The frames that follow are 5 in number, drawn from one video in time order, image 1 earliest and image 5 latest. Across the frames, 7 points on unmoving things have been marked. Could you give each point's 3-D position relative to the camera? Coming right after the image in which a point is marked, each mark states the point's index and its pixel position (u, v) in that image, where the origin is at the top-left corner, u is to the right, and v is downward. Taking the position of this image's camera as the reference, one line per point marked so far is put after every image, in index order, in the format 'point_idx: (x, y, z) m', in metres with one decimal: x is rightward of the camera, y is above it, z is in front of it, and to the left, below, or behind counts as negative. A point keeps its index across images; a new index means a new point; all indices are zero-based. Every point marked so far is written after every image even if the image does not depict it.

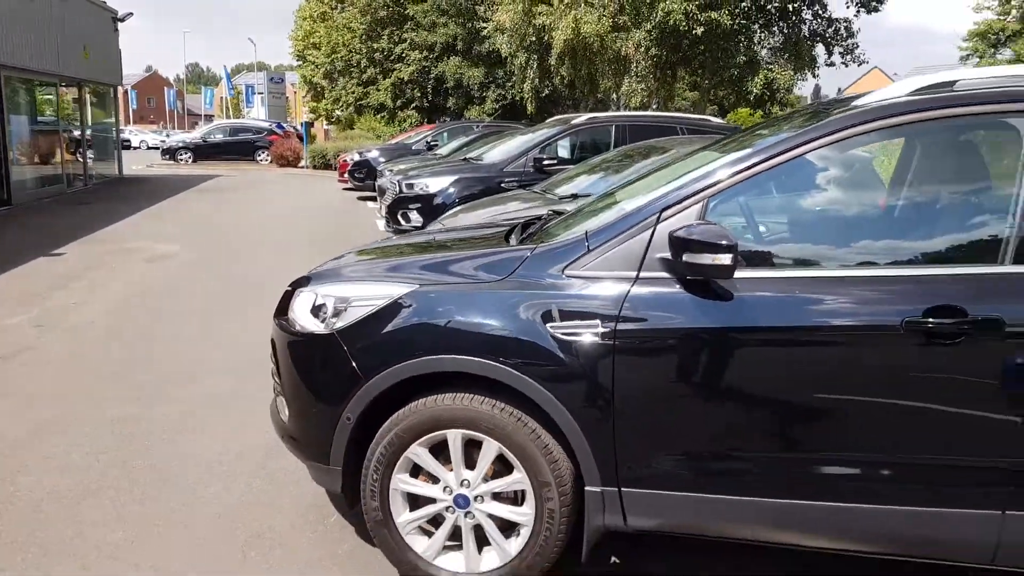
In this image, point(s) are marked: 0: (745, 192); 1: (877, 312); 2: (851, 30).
0: (+0.7, +0.3, +2.5) m
1: (+1.1, -0.1, +2.3) m
2: (+7.6, +5.8, +18.0) m
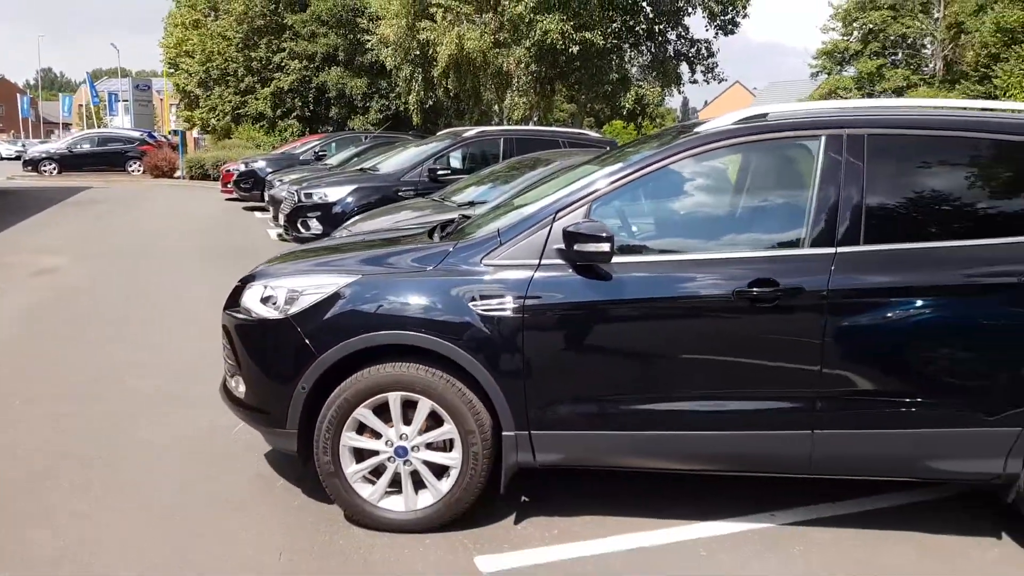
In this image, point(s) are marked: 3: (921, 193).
0: (+0.4, +0.3, +3.2) m
1: (+0.9, 0.0, +3.0) m
2: (+4.8, +5.8, +19.6) m
3: (+1.7, +0.3, +3.1) m
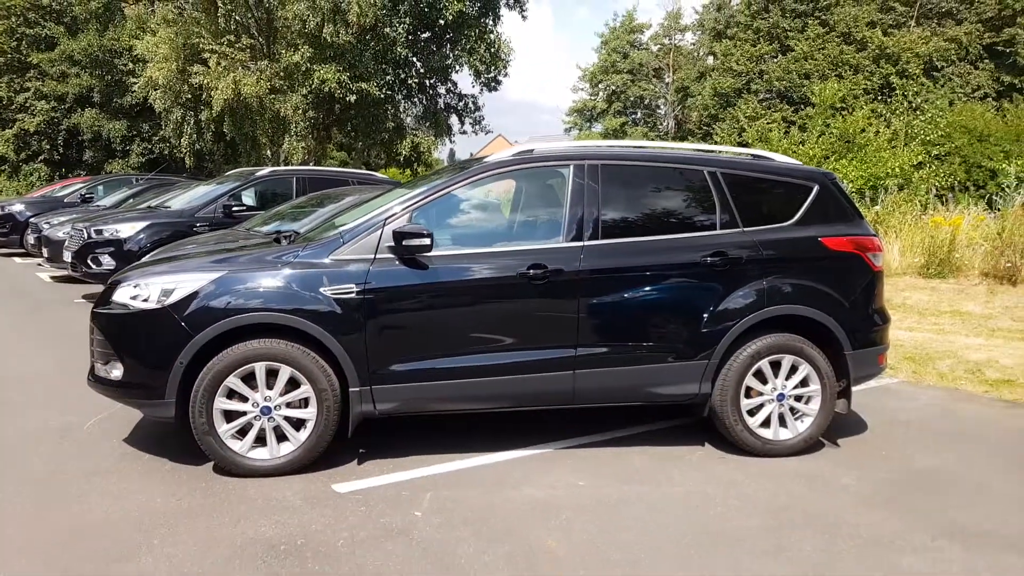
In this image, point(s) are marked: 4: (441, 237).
0: (-0.5, +0.4, +4.2) m
1: (0.0, +0.1, +4.1) m
2: (-0.9, +4.9, +21.5) m
3: (+0.8, +0.4, +4.5) m
4: (-0.4, +0.3, +4.2) m
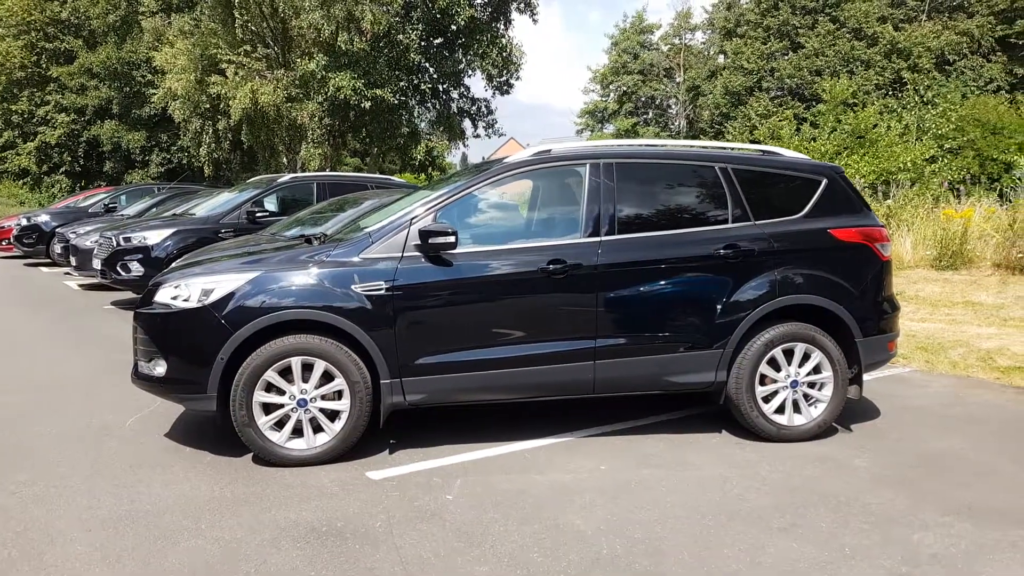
0: (-0.4, +0.4, +4.4) m
1: (+0.2, +0.1, +4.3) m
2: (-0.6, +4.9, +21.7) m
3: (+0.9, +0.5, +4.6) m
4: (-0.2, +0.3, +4.4) m
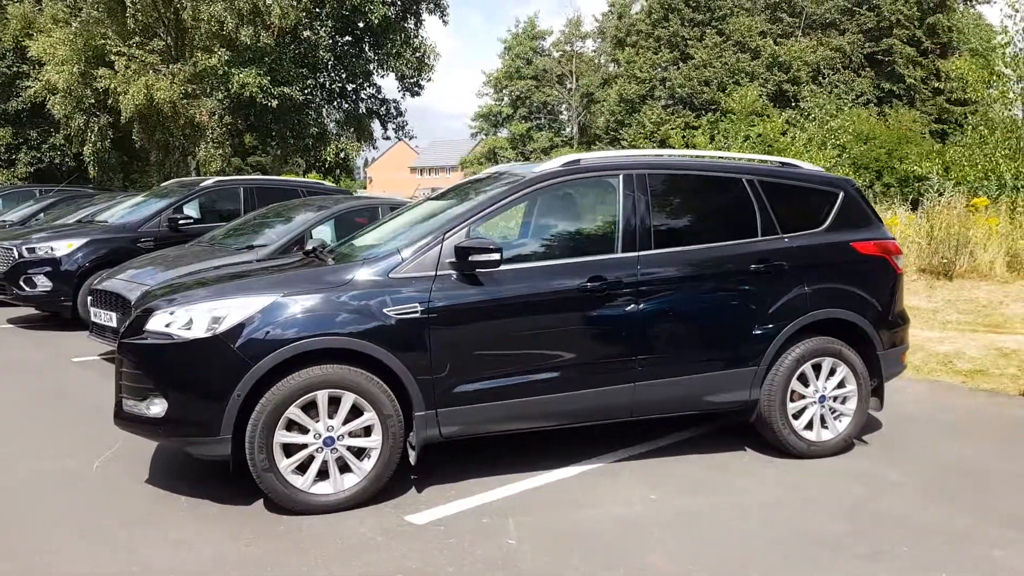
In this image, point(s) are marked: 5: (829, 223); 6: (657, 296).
0: (-0.2, +0.3, +4.0) m
1: (+0.3, 0.0, +4.0) m
2: (-2.9, +4.7, +21.1) m
3: (+1.0, +0.4, +4.5) m
4: (-0.1, +0.2, +4.0) m
5: (+1.9, +0.4, +4.7) m
6: (+1.0, 0.0, +4.3) m
